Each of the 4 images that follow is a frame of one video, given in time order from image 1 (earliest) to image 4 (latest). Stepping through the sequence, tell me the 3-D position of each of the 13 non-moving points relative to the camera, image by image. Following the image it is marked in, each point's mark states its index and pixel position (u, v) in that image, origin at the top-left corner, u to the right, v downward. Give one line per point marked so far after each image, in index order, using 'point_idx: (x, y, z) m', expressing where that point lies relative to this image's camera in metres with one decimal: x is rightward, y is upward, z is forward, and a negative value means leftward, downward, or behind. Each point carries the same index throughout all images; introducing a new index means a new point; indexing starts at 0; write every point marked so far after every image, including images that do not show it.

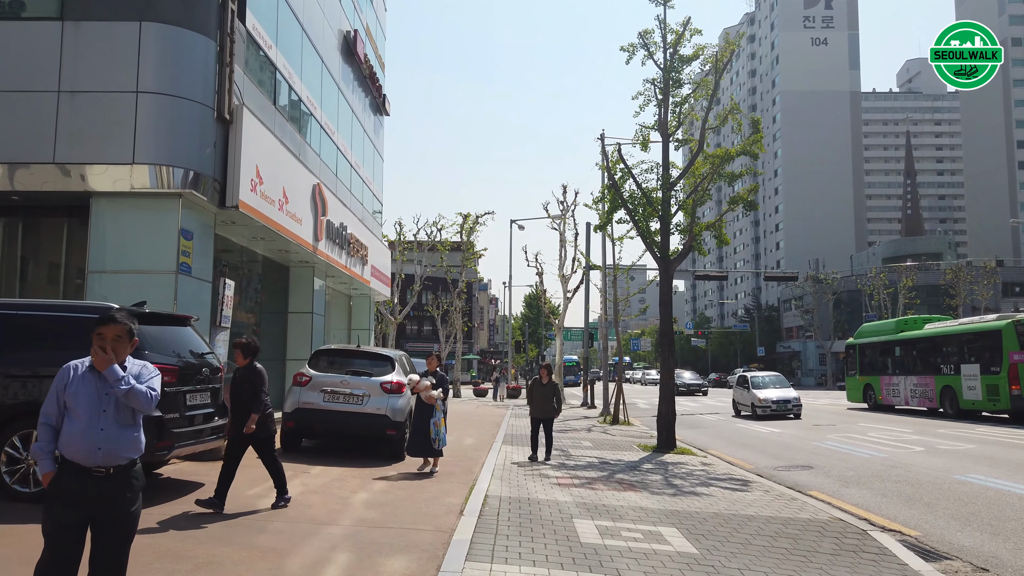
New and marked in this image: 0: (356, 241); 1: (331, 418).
0: (-4.0, +1.2, +19.5) m
1: (-2.5, -1.8, +10.6) m
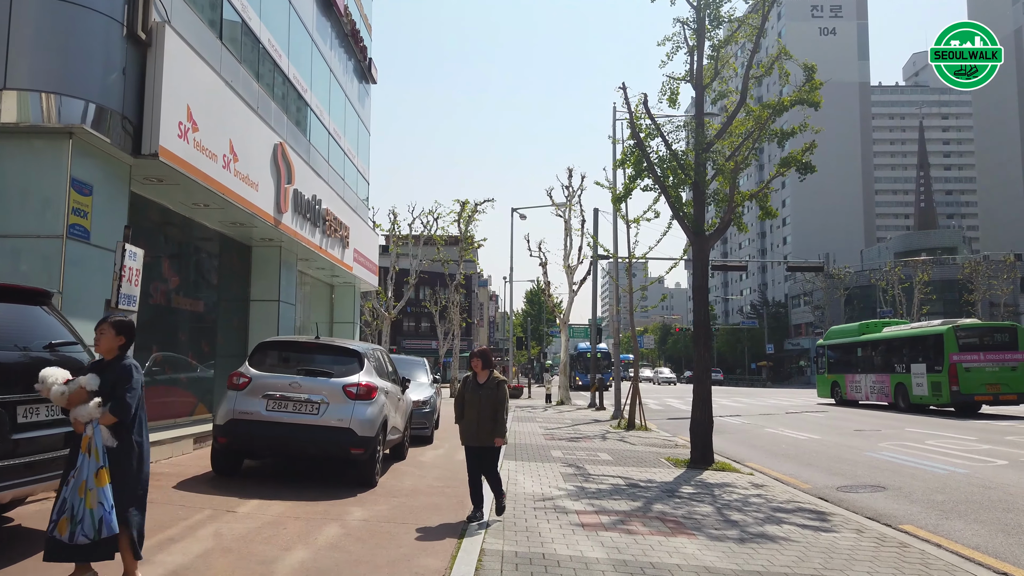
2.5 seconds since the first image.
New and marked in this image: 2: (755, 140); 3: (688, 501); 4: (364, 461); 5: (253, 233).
0: (-3.9, +1.5, +16.8) m
1: (-2.4, -1.5, +8.0) m
2: (+4.1, +2.5, +12.9) m
3: (+2.1, -2.5, +9.1) m
4: (-1.6, -1.9, +8.3) m
5: (-4.6, +1.0, +13.5) m
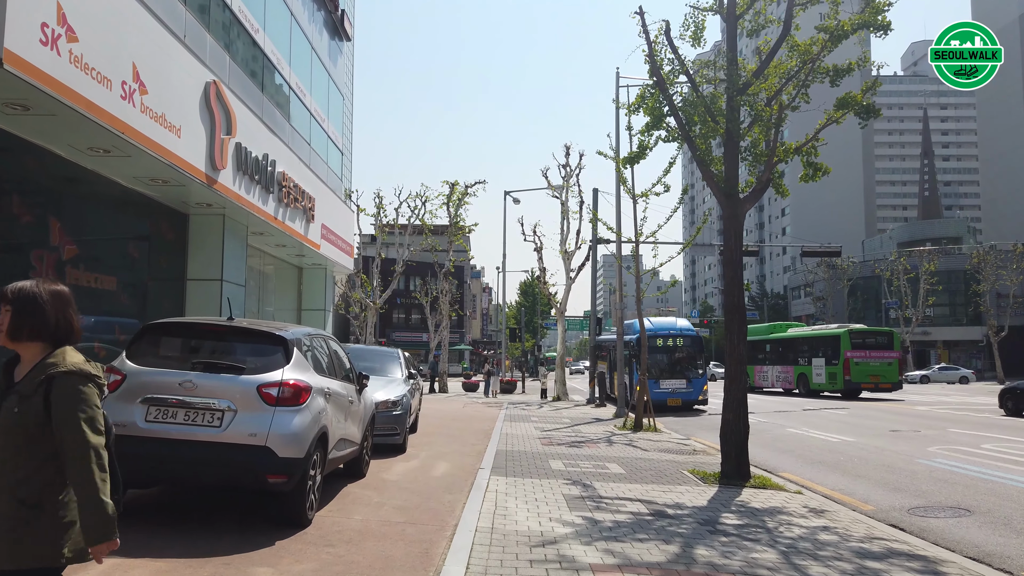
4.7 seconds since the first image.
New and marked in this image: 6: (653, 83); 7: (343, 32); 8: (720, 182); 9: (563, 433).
0: (-4.1, +1.9, +14.4) m
1: (-2.5, -1.2, +5.6) m
2: (+4.0, +2.9, +10.5) m
3: (+2.0, -2.2, +6.7) m
4: (-1.7, -1.6, +5.9) m
5: (-4.7, +1.3, +11.0) m
6: (+2.0, +2.8, +10.6) m
7: (-4.4, +6.6, +19.7) m
8: (+2.9, +1.5, +10.7) m
9: (+1.1, -3.1, +16.0) m
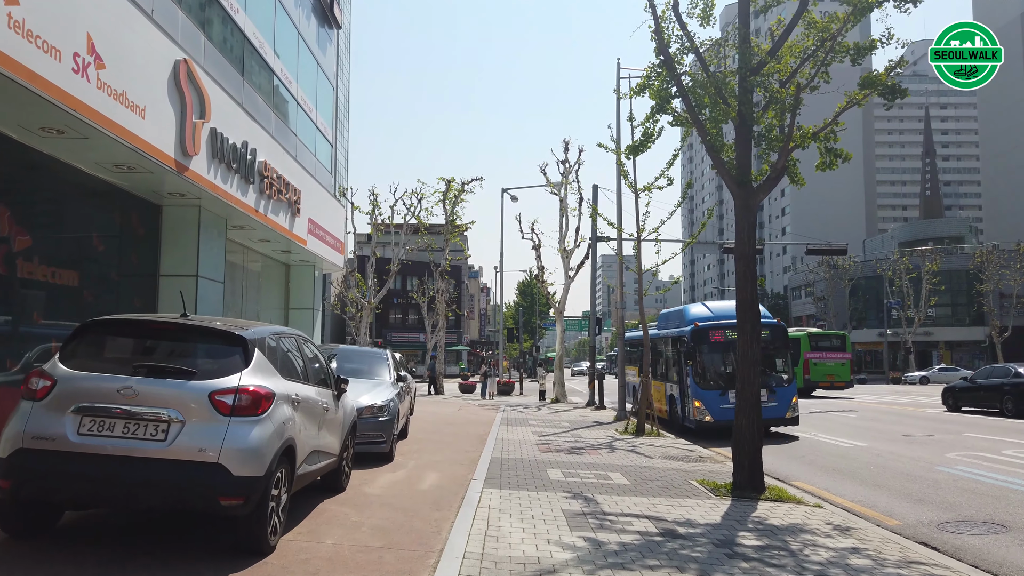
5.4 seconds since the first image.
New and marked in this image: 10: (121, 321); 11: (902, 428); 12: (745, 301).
0: (-4.2, +2.0, +13.6) m
1: (-2.6, -1.2, +4.8) m
2: (+3.9, +2.9, +9.8) m
3: (+1.9, -2.2, +5.9) m
4: (-1.8, -1.5, +5.1) m
5: (-4.8, +1.4, +10.2) m
6: (+1.9, +2.9, +9.8) m
7: (-4.4, +6.7, +18.9) m
8: (+2.9, +1.5, +10.0) m
9: (+1.0, -3.0, +15.3) m
10: (-2.8, -0.2, +5.4) m
11: (+9.5, -3.4, +18.6) m
12: (+3.0, -0.2, +9.6) m
